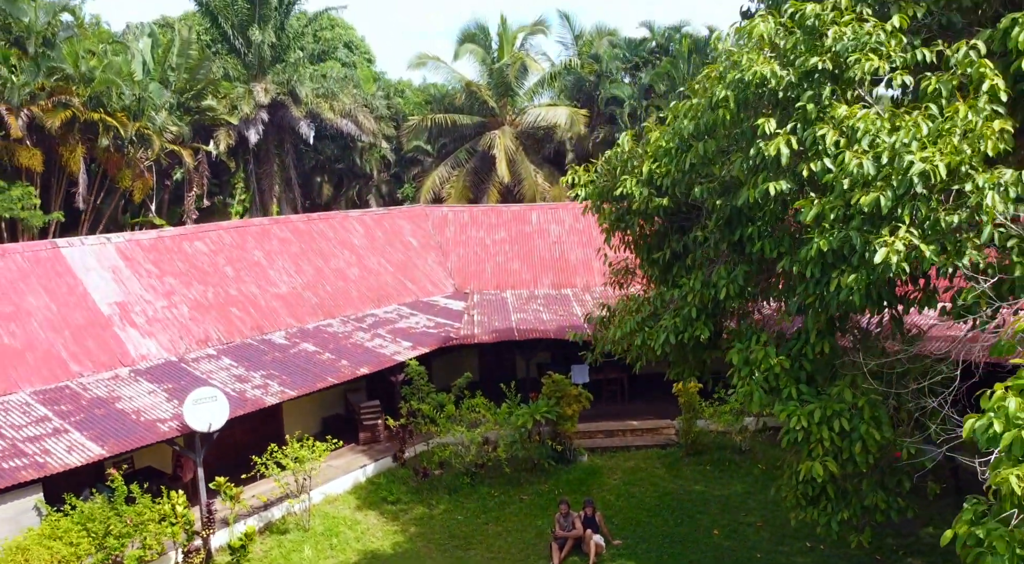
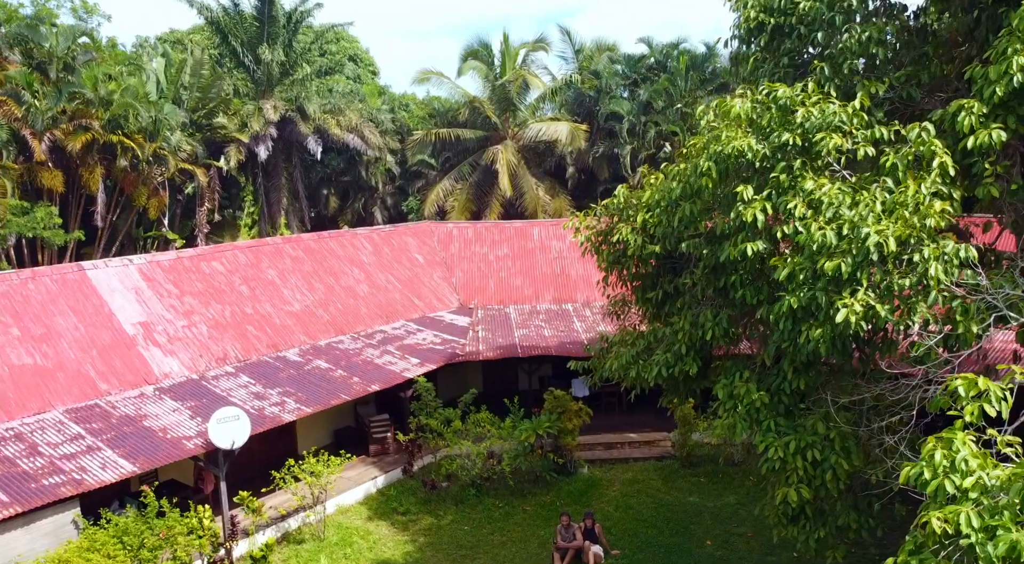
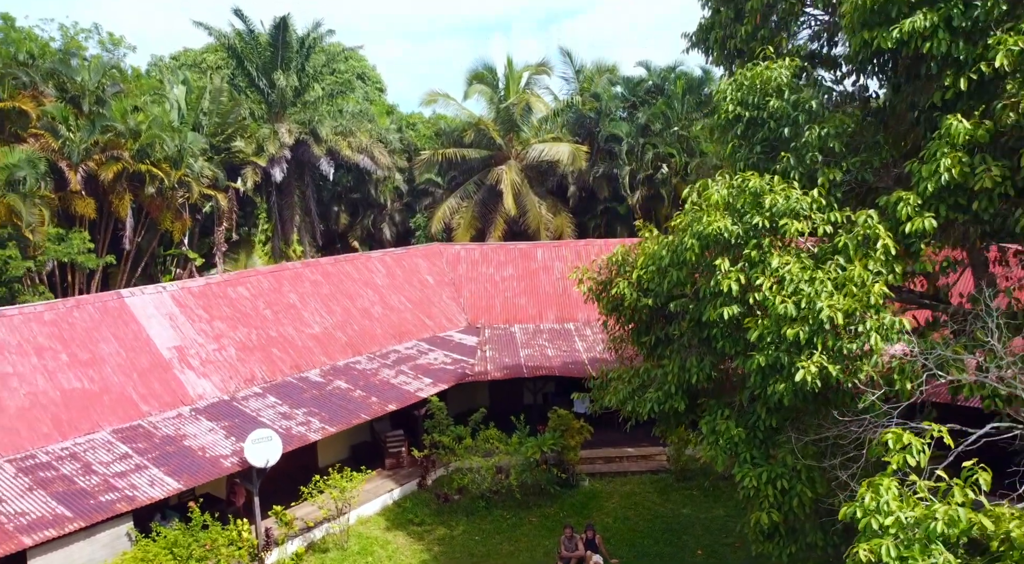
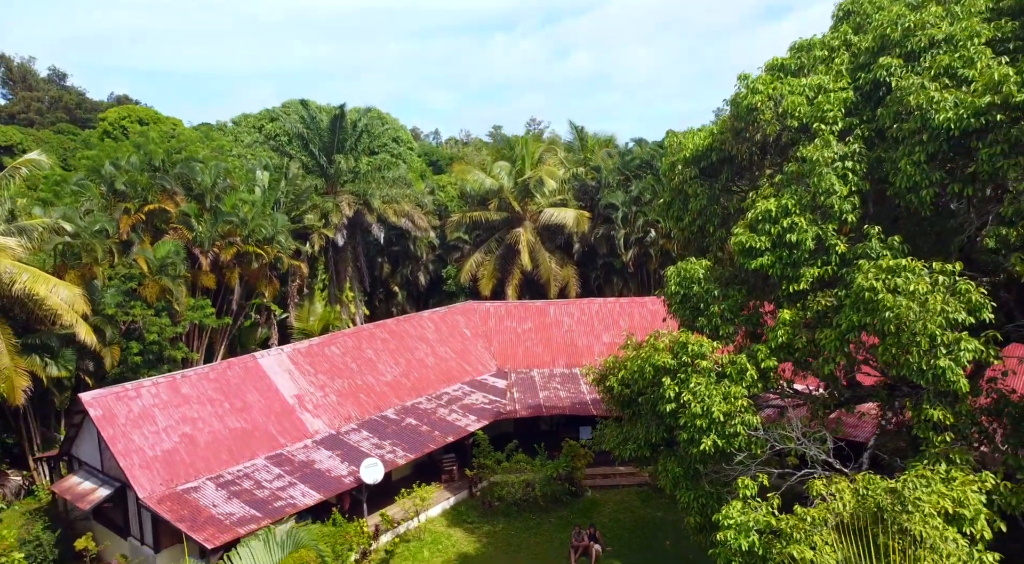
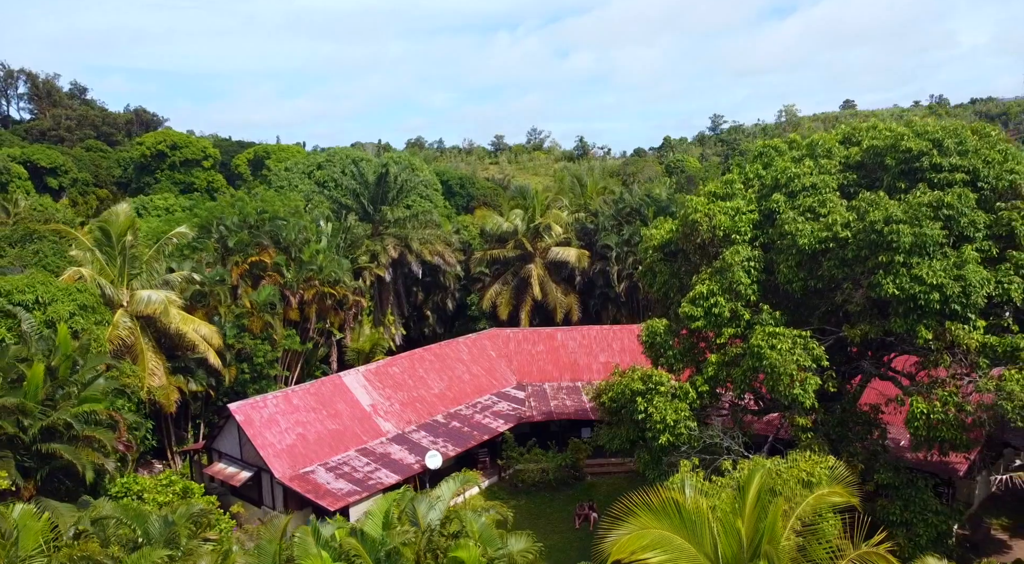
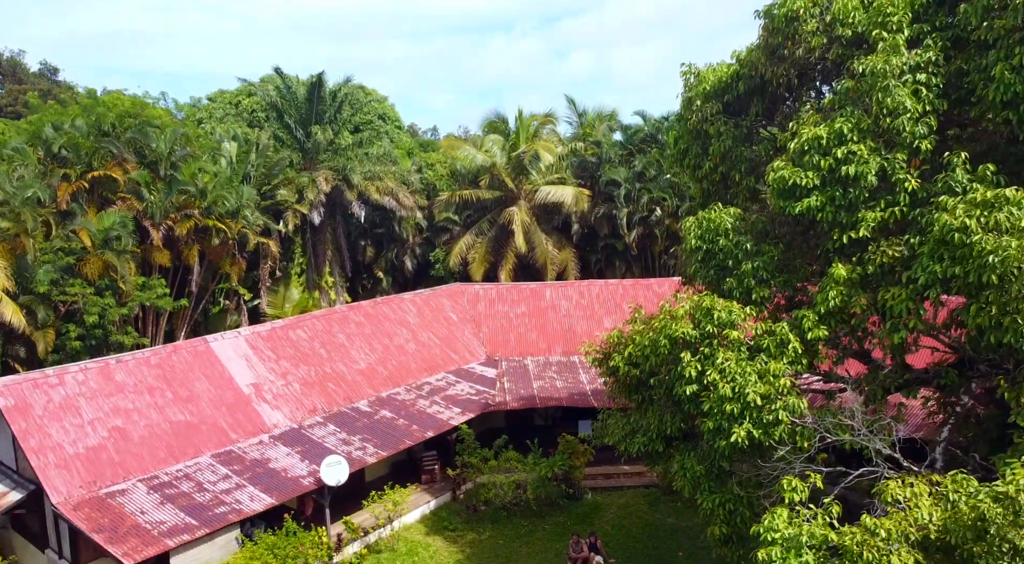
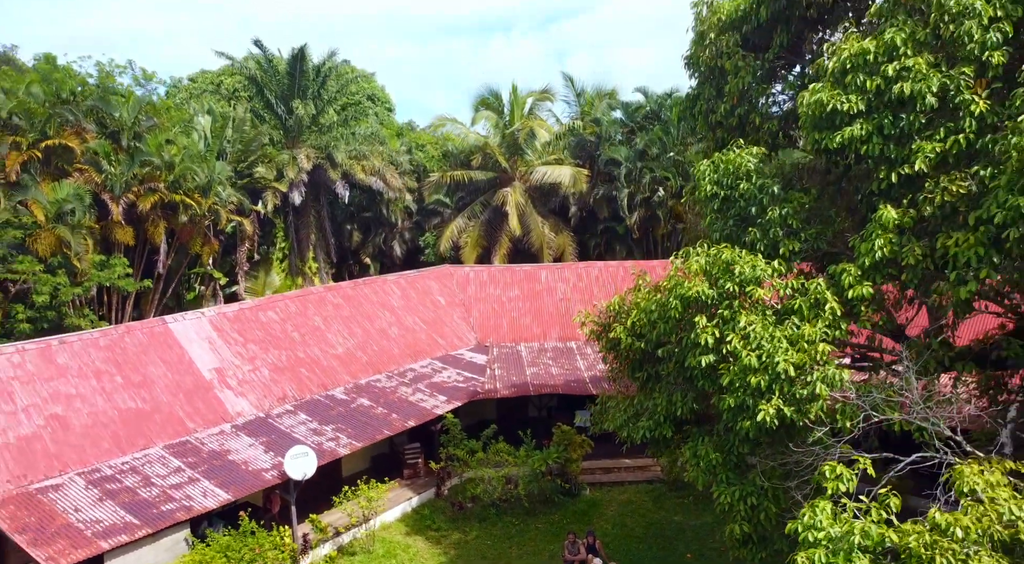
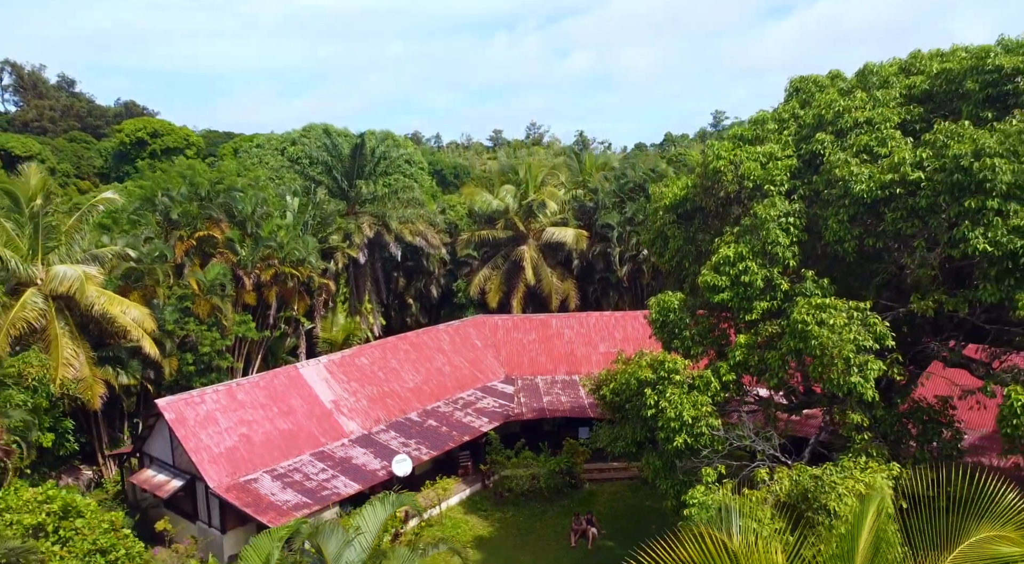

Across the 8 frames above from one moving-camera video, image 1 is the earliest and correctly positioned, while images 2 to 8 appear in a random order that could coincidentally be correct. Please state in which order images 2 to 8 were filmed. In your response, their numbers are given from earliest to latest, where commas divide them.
2, 3, 7, 6, 4, 8, 5
